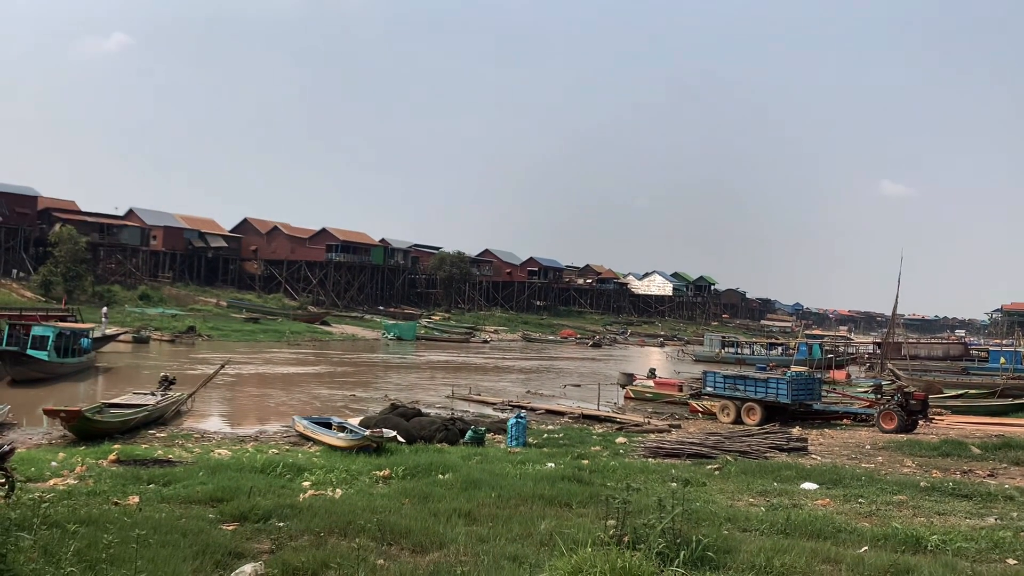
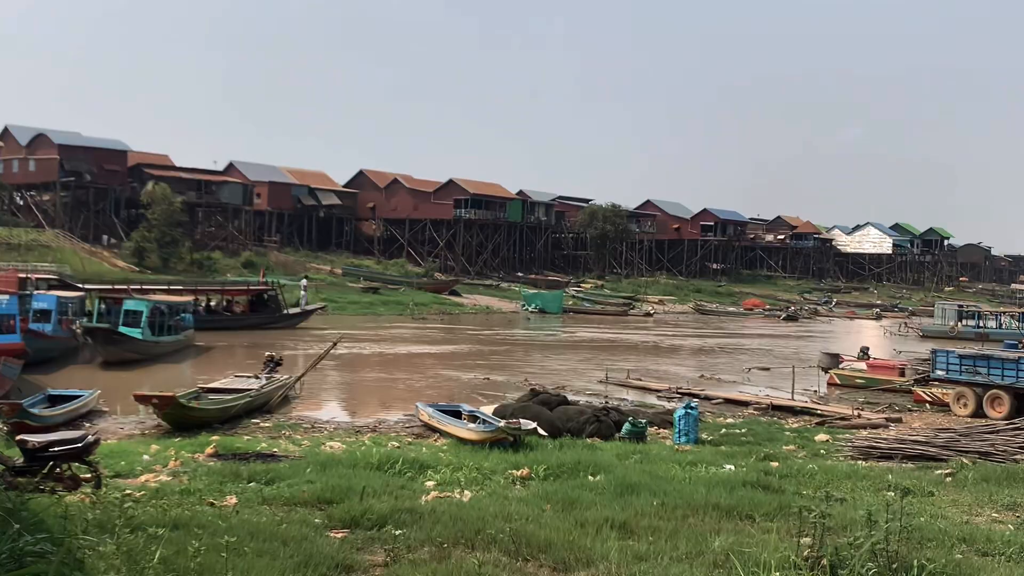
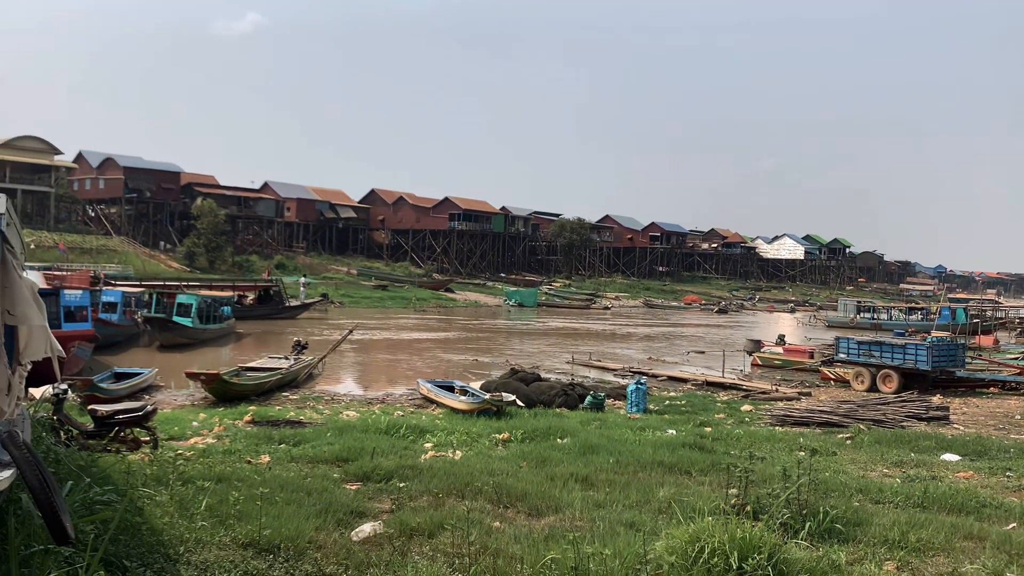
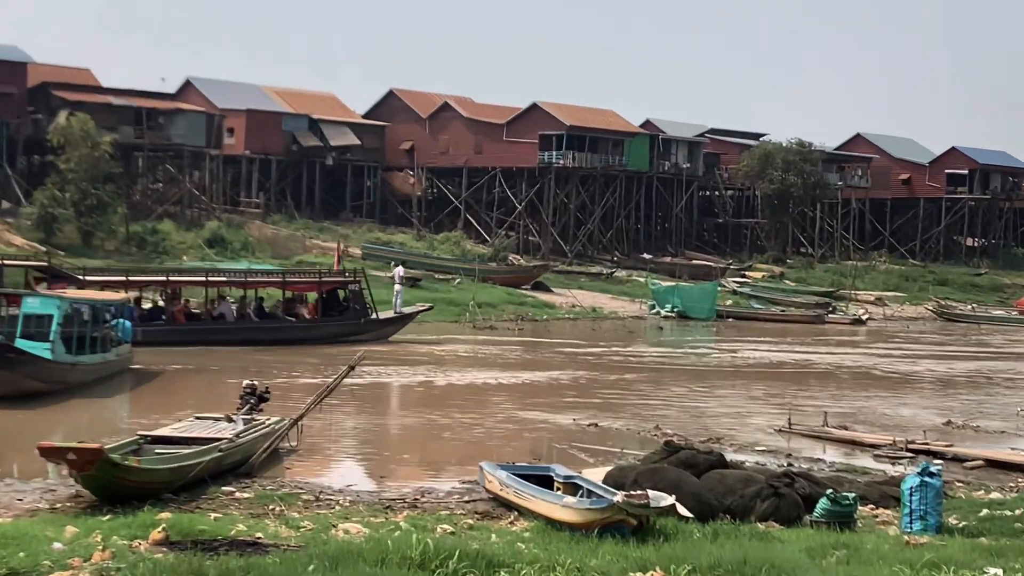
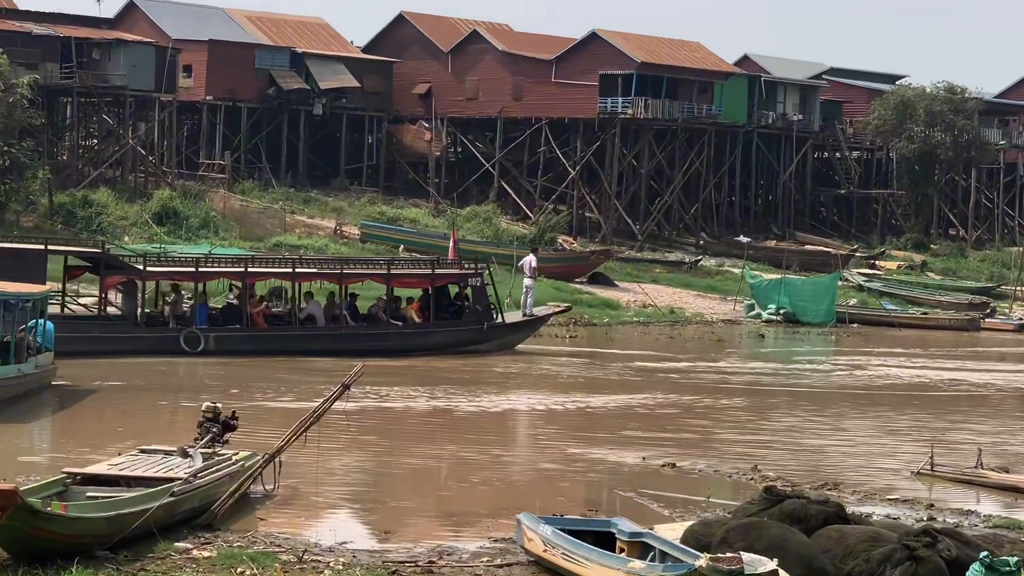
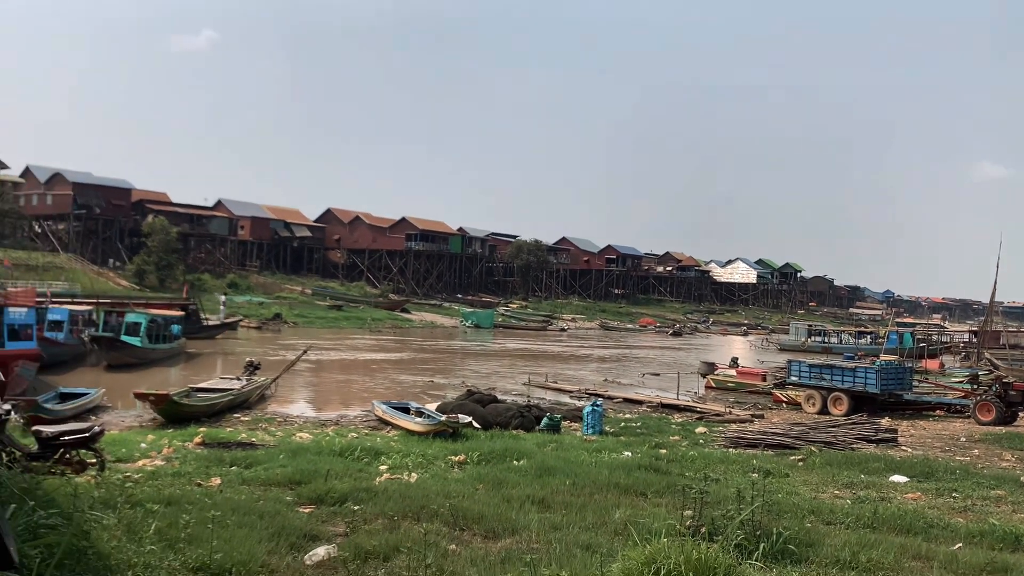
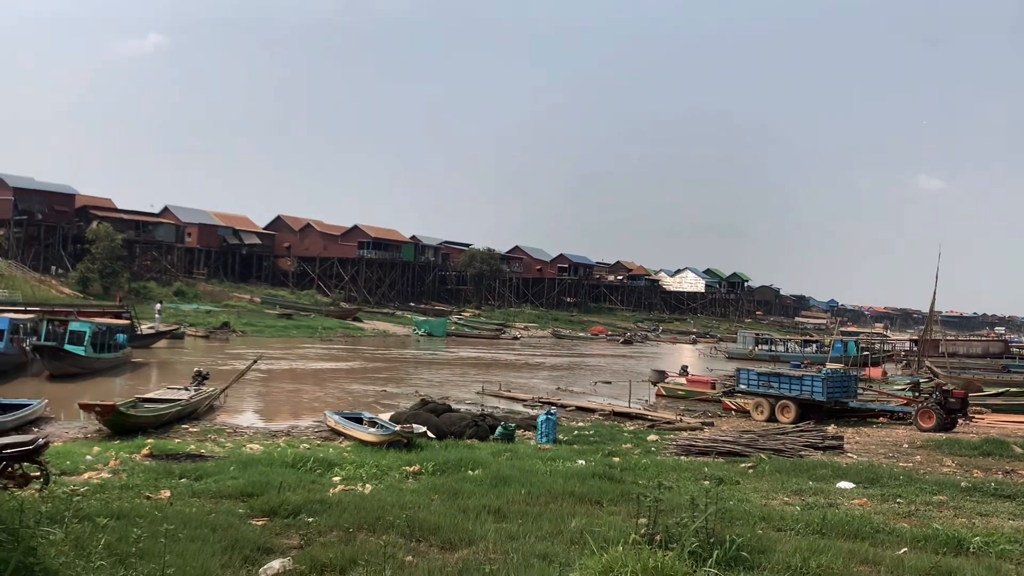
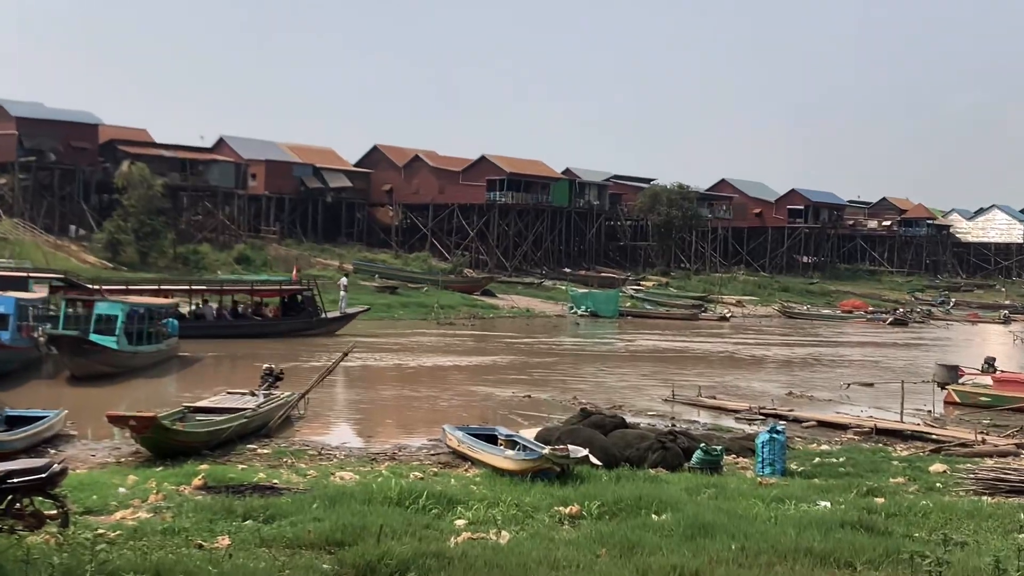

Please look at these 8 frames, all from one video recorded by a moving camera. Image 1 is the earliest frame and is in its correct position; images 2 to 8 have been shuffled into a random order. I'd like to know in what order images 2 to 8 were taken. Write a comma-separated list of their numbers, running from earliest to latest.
7, 6, 3, 2, 8, 4, 5
